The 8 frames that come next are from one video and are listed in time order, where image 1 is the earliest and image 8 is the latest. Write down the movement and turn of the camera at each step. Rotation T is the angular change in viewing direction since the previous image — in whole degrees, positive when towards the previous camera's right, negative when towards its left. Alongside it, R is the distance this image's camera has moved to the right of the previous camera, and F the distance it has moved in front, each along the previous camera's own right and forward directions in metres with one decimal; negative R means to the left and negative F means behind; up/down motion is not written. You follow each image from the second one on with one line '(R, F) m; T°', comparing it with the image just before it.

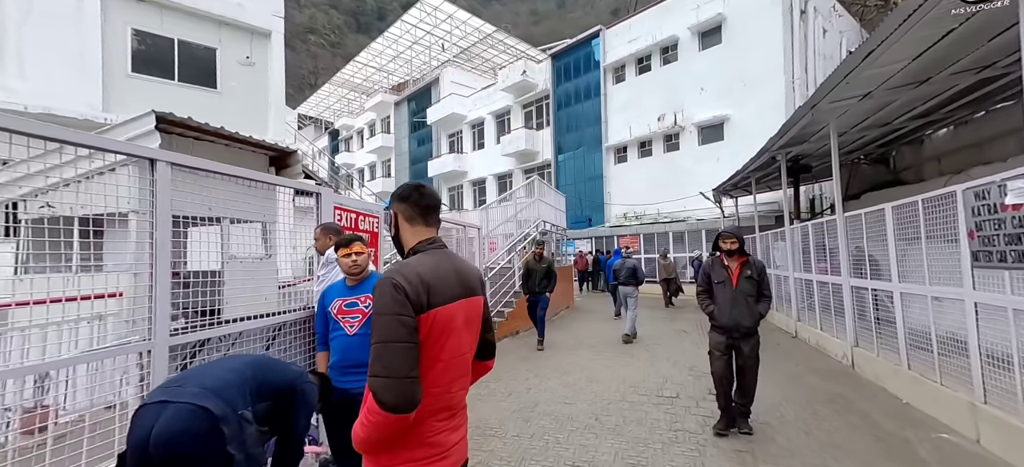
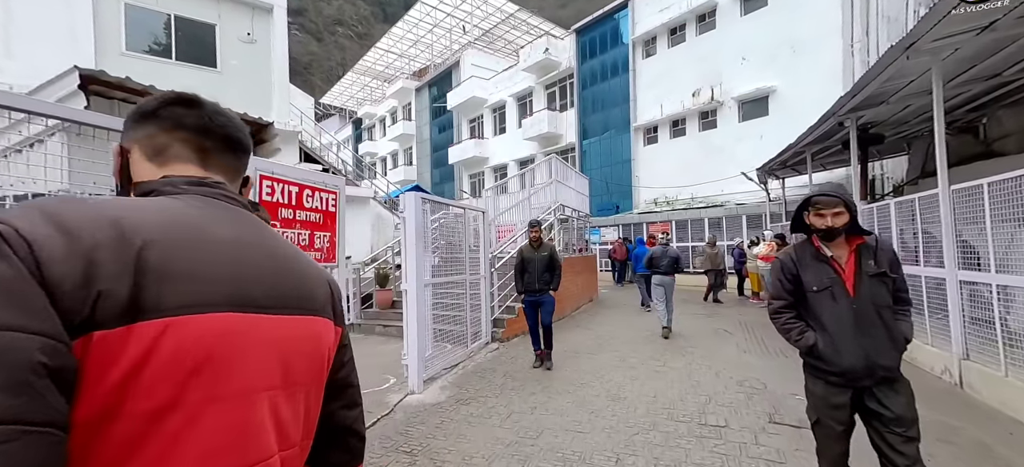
(+0.3, +1.2) m; -4°
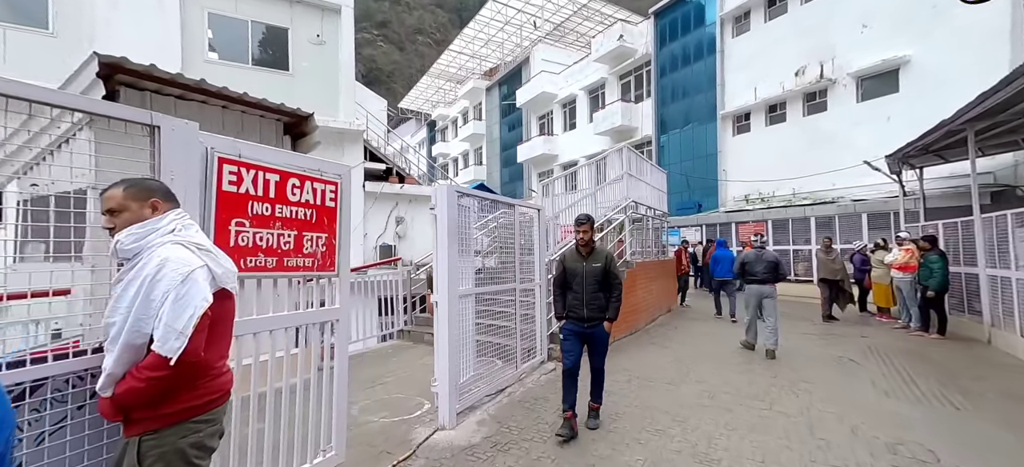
(+0.2, +1.0) m; -10°
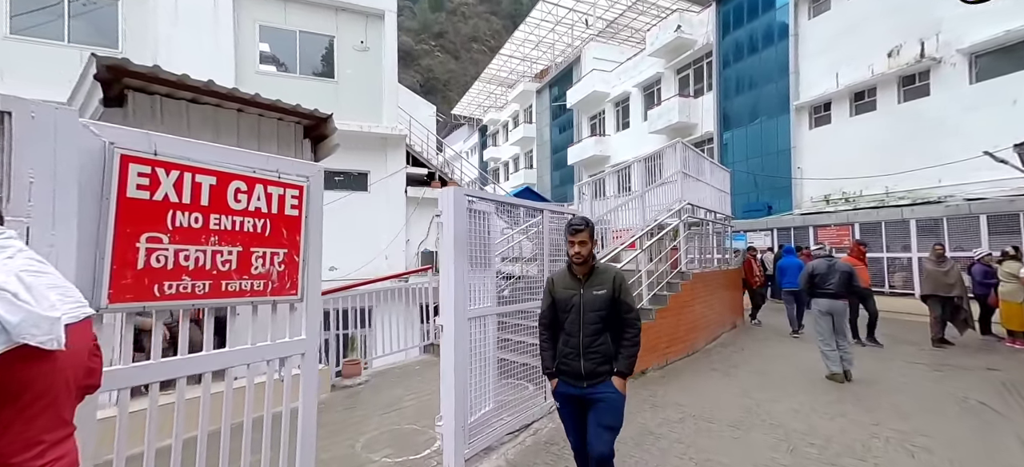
(+0.3, +0.7) m; -8°
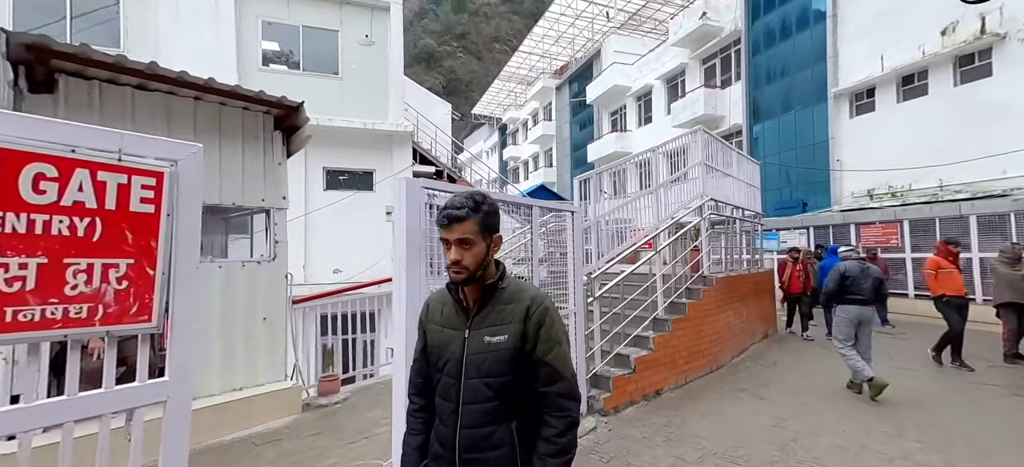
(+0.4, +0.7) m; -3°
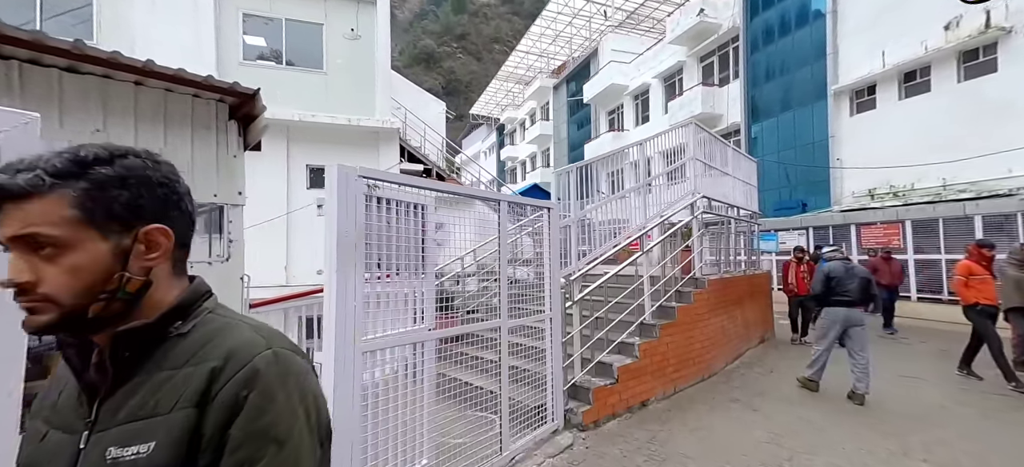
(+0.3, +0.4) m; 0°
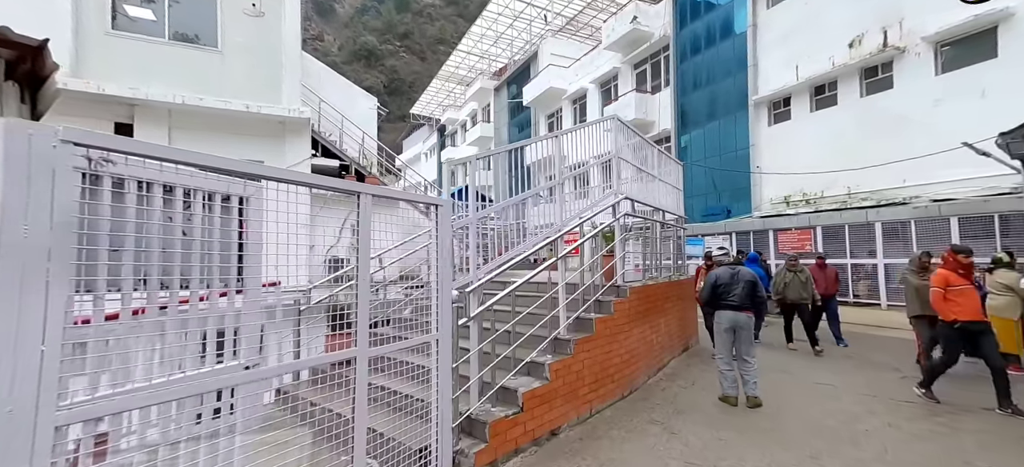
(+0.7, +0.7) m; +8°
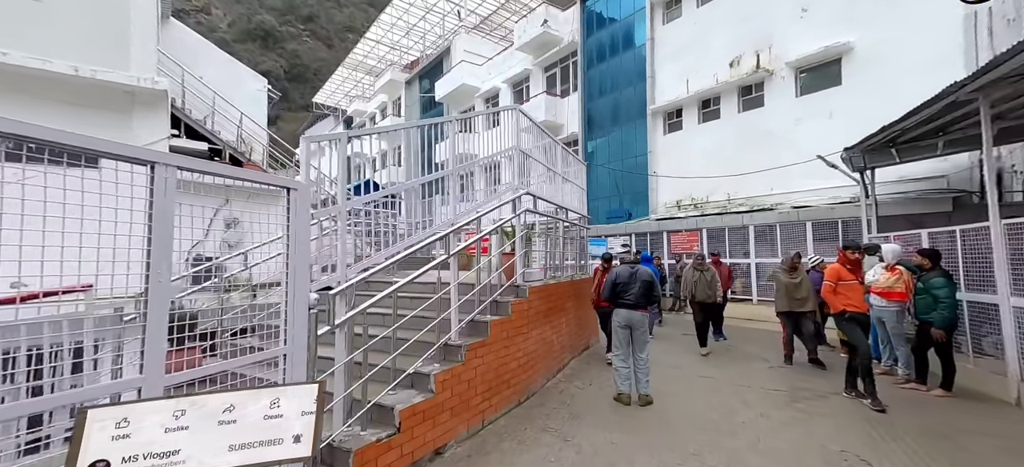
(+0.4, +0.4) m; +12°
